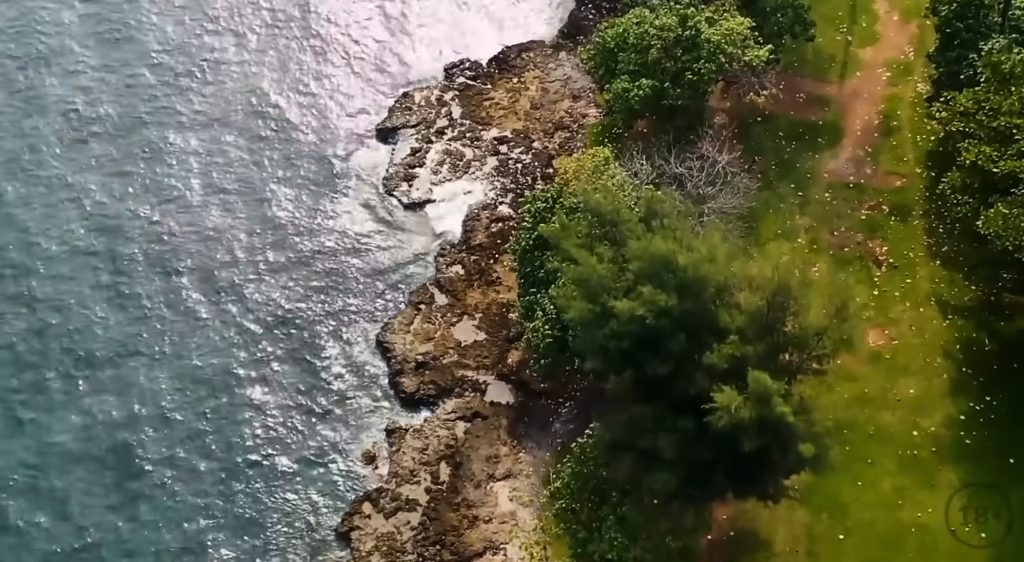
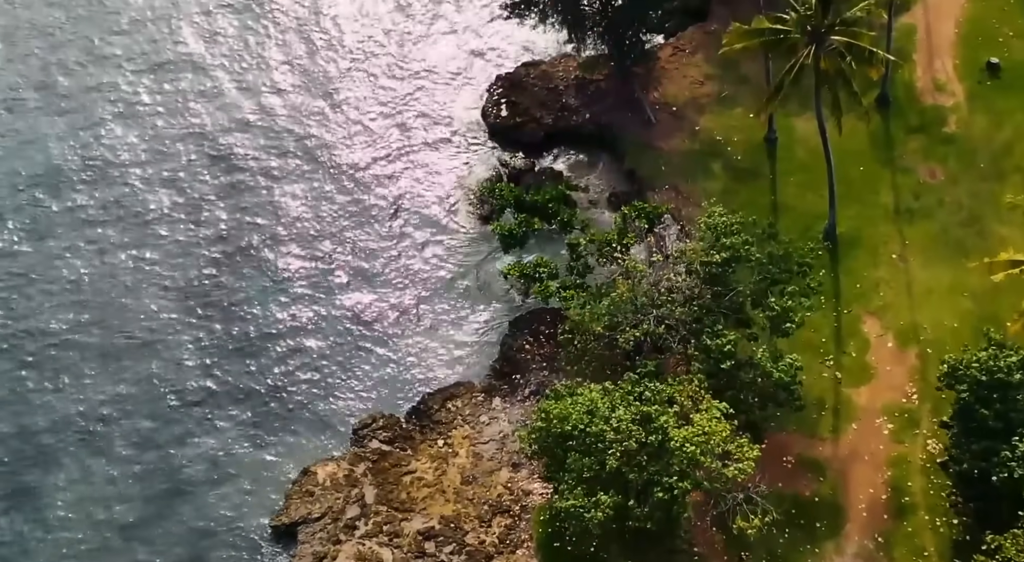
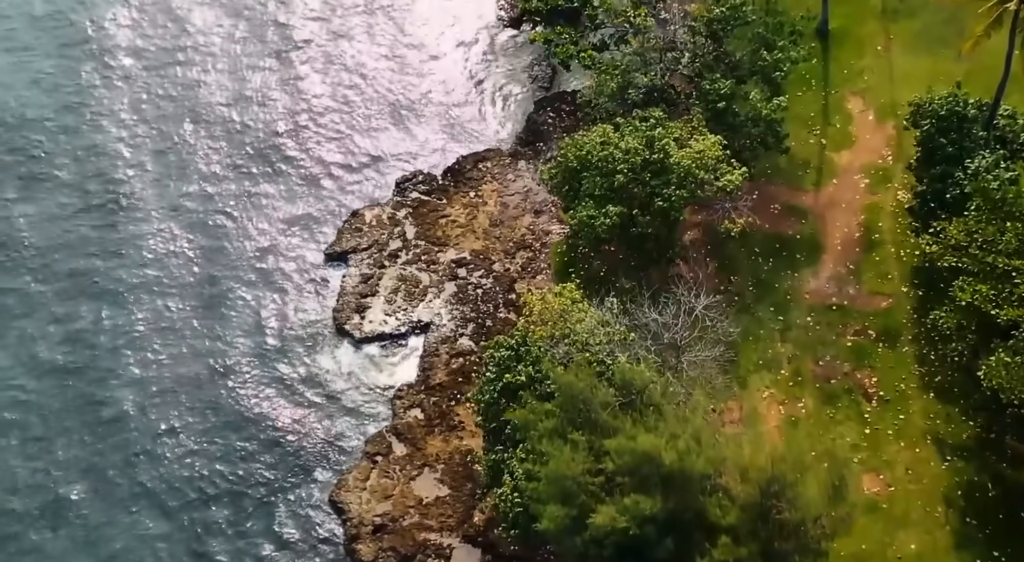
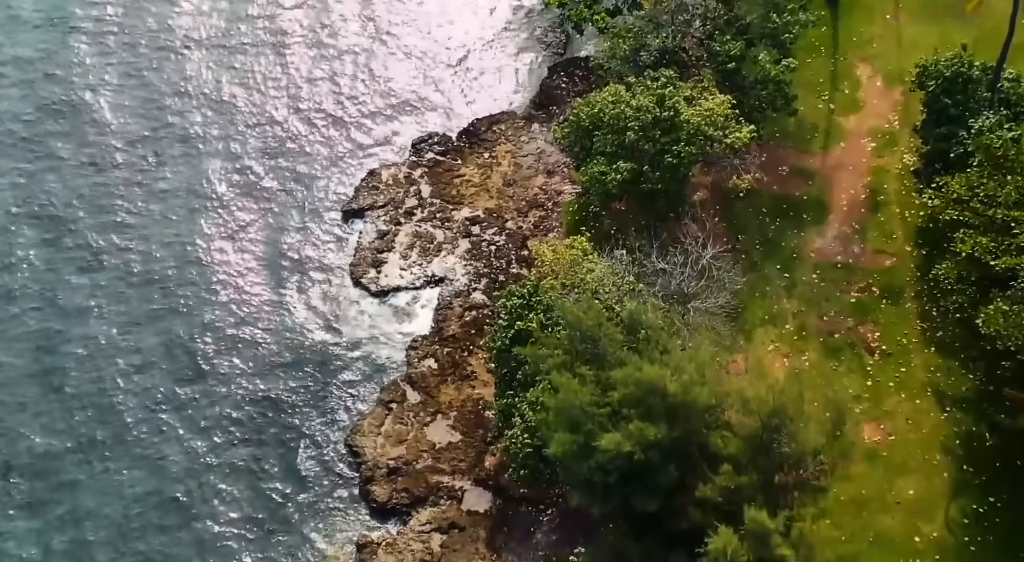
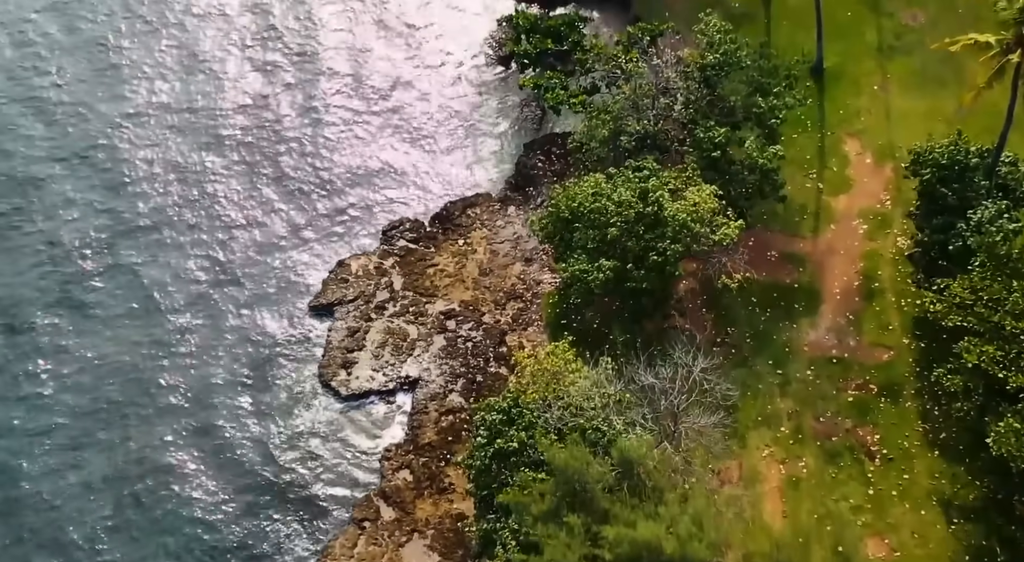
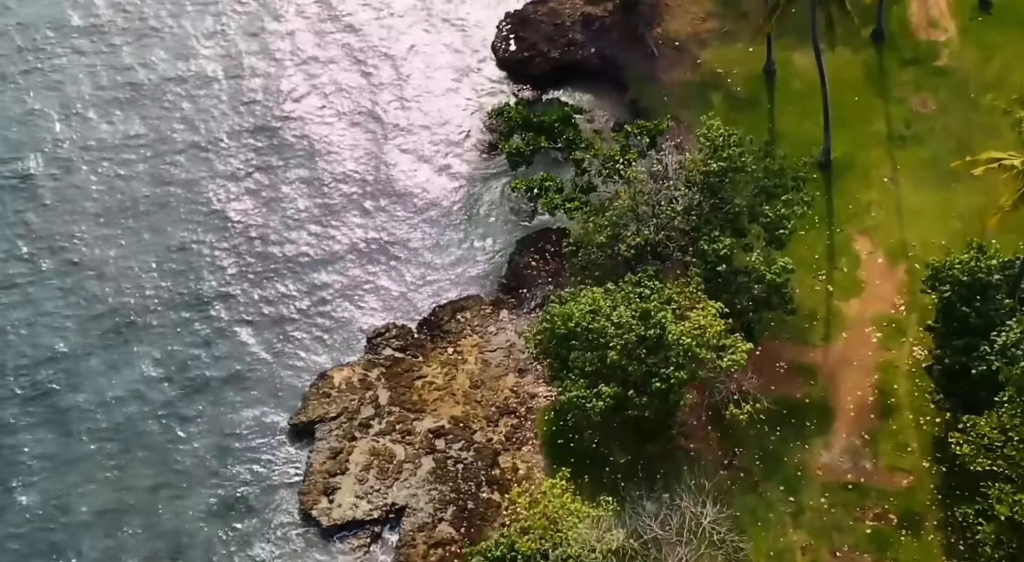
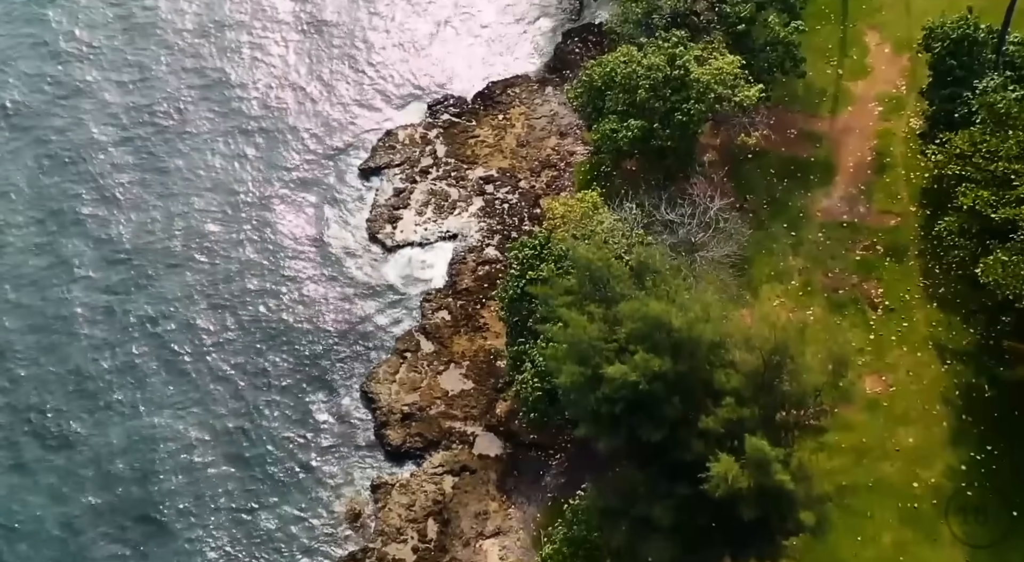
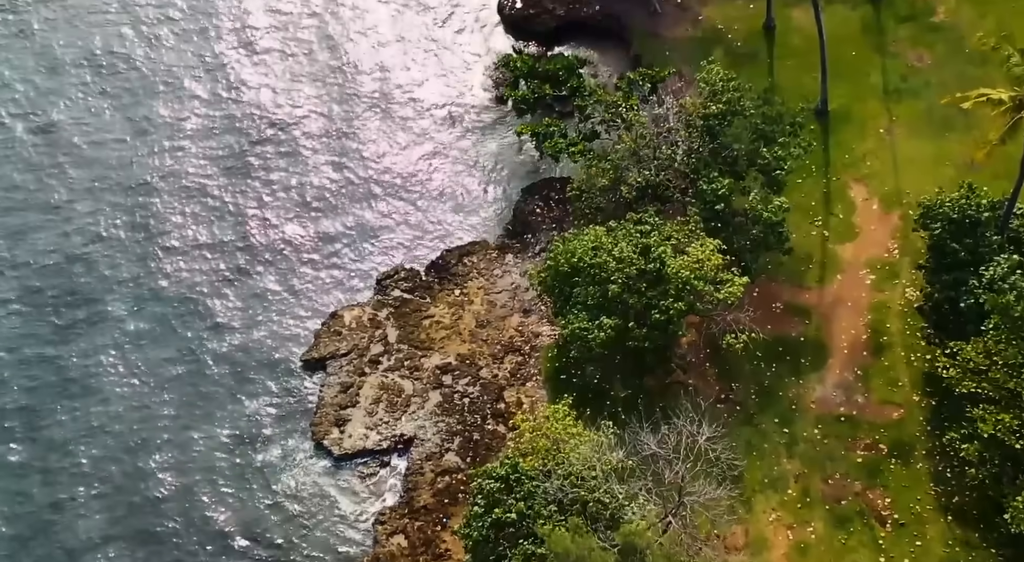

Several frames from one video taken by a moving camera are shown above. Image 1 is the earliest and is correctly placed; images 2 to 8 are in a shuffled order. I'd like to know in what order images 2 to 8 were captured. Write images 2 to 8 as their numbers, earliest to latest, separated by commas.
7, 4, 3, 5, 8, 6, 2
